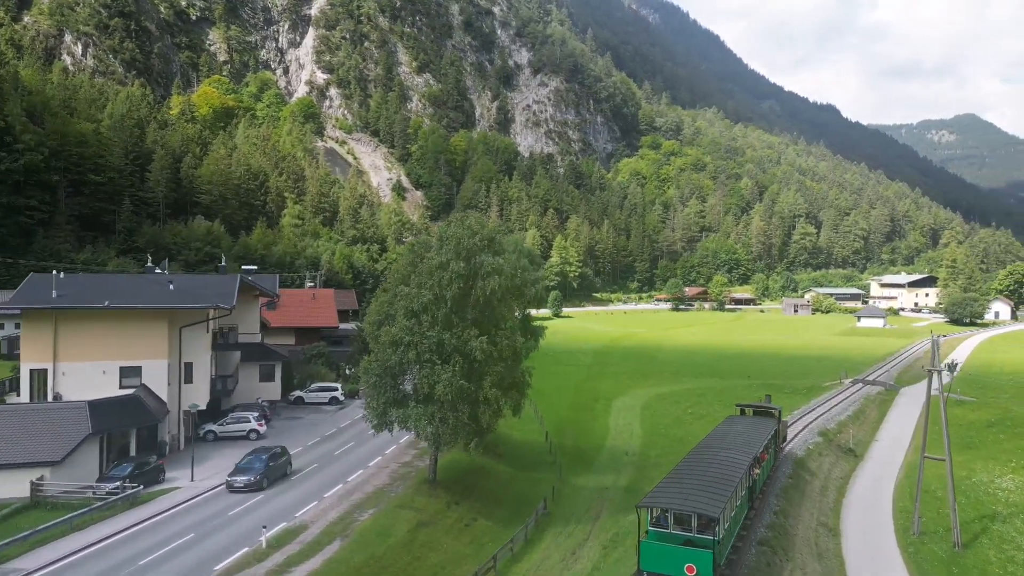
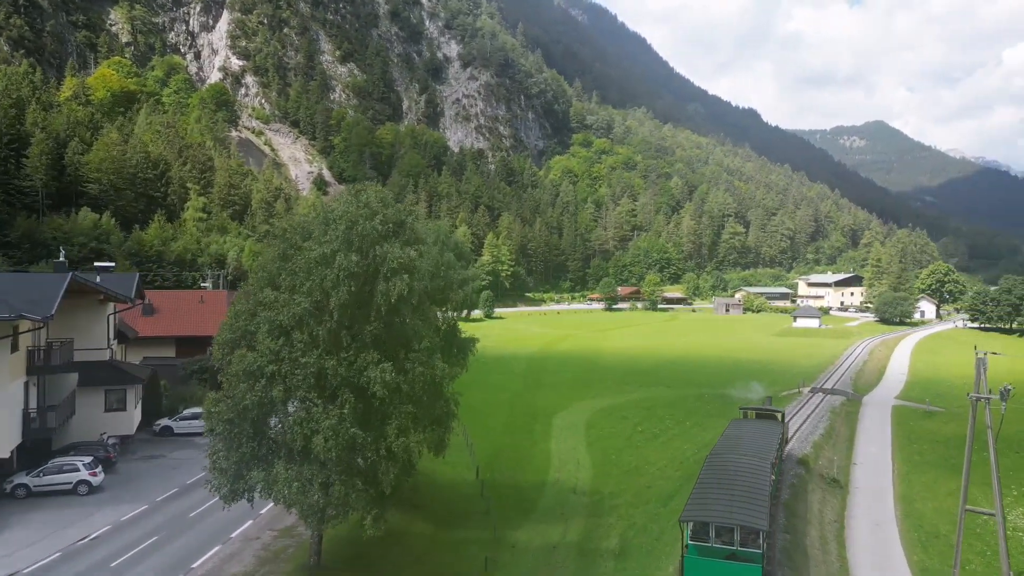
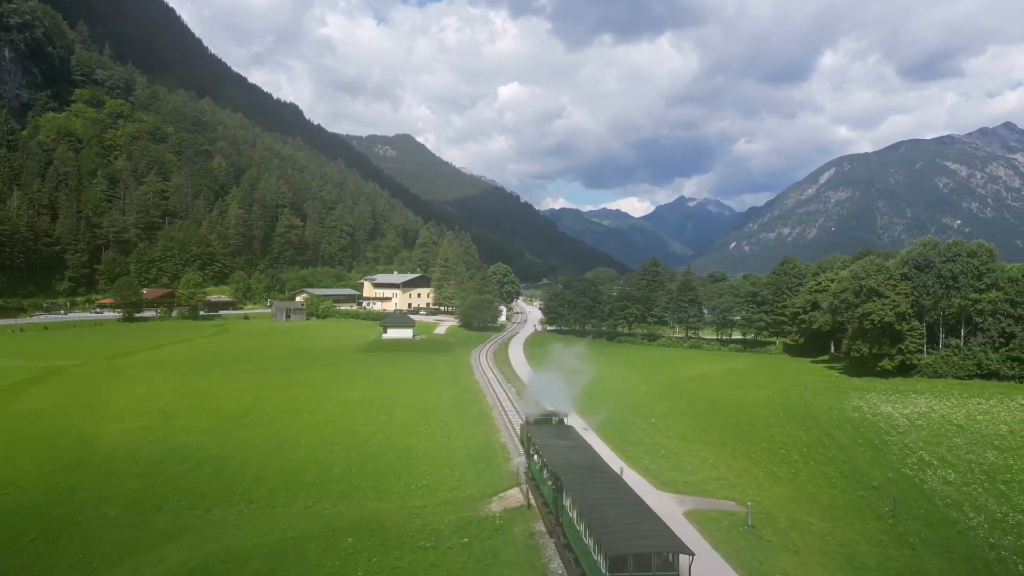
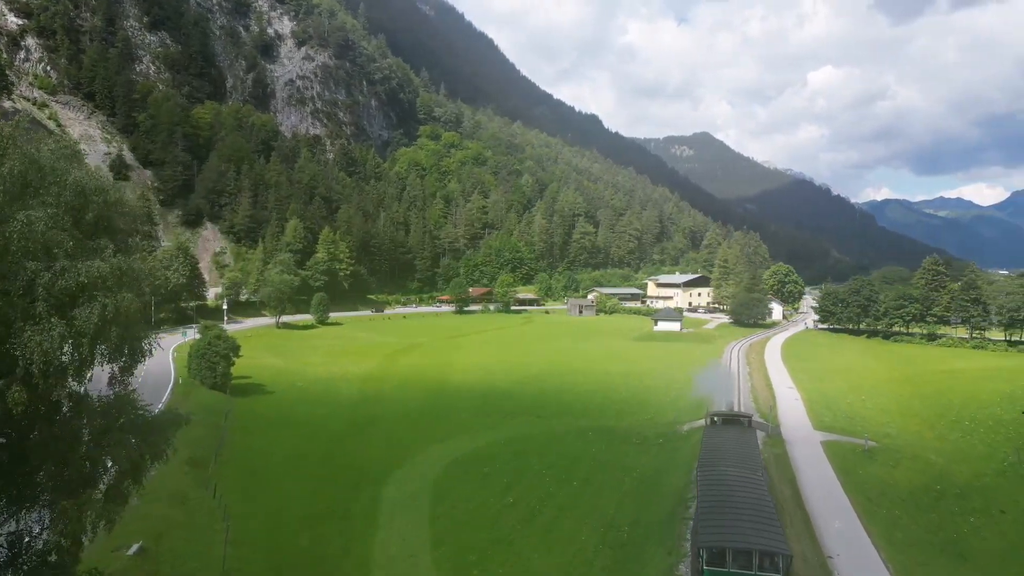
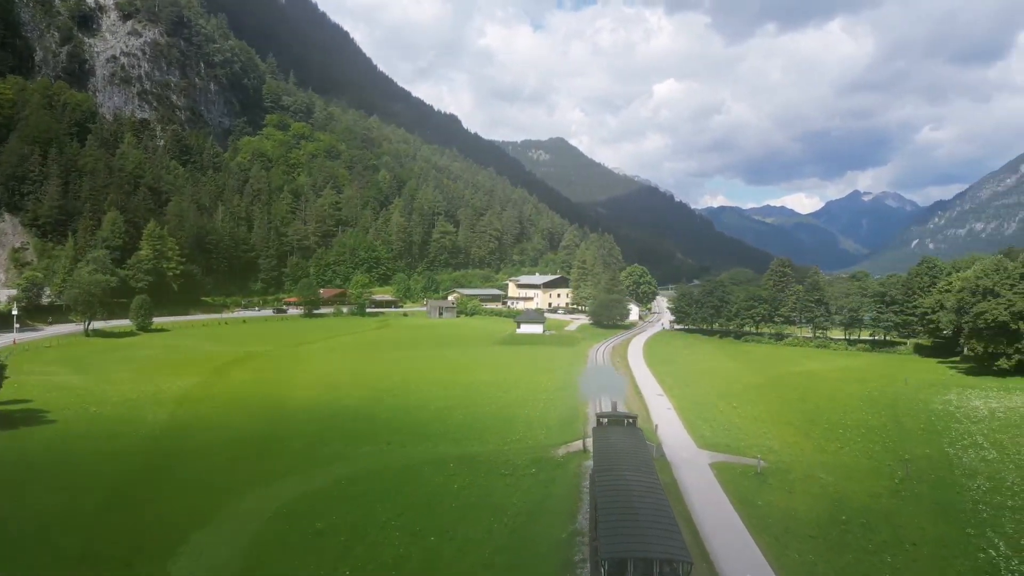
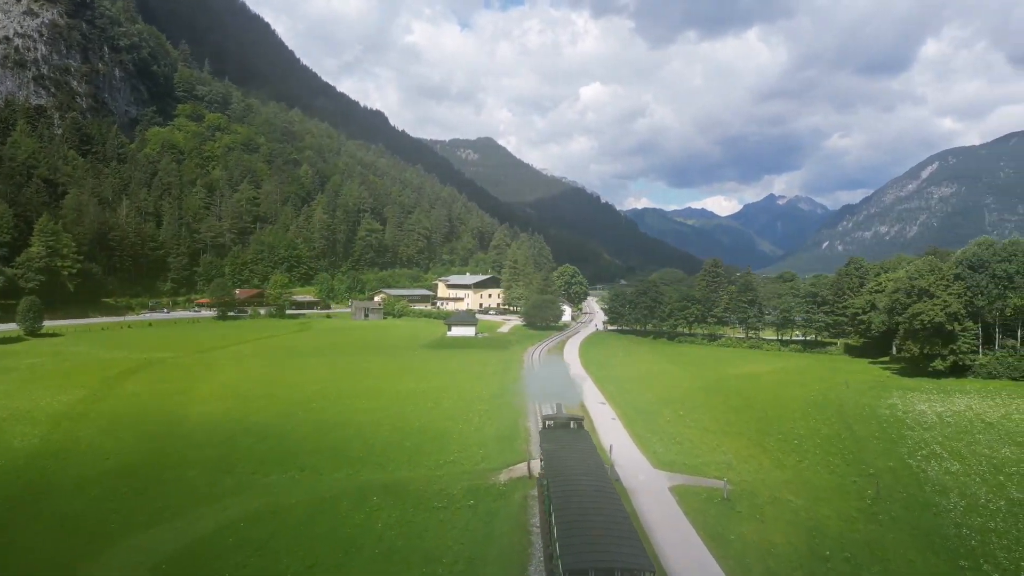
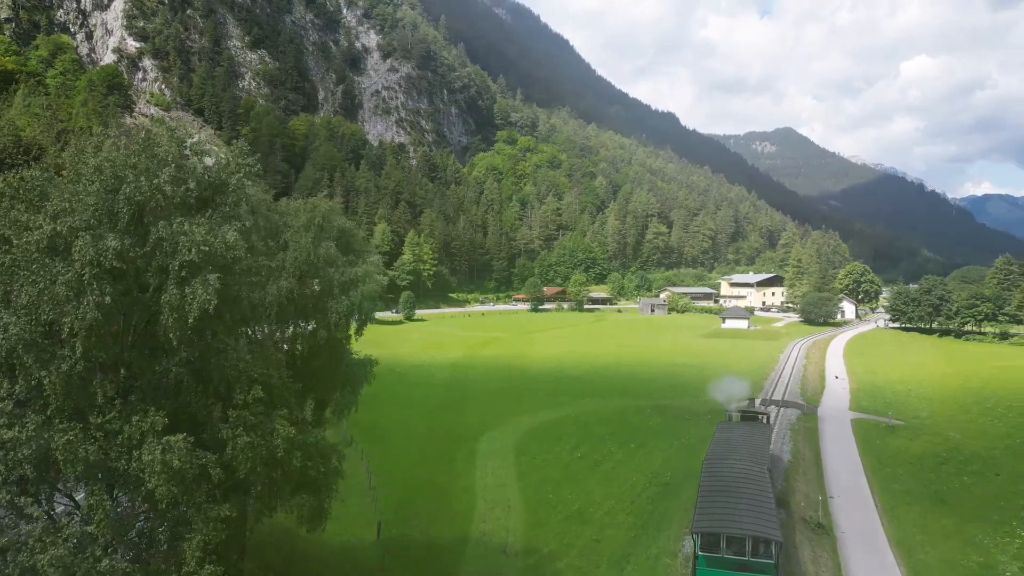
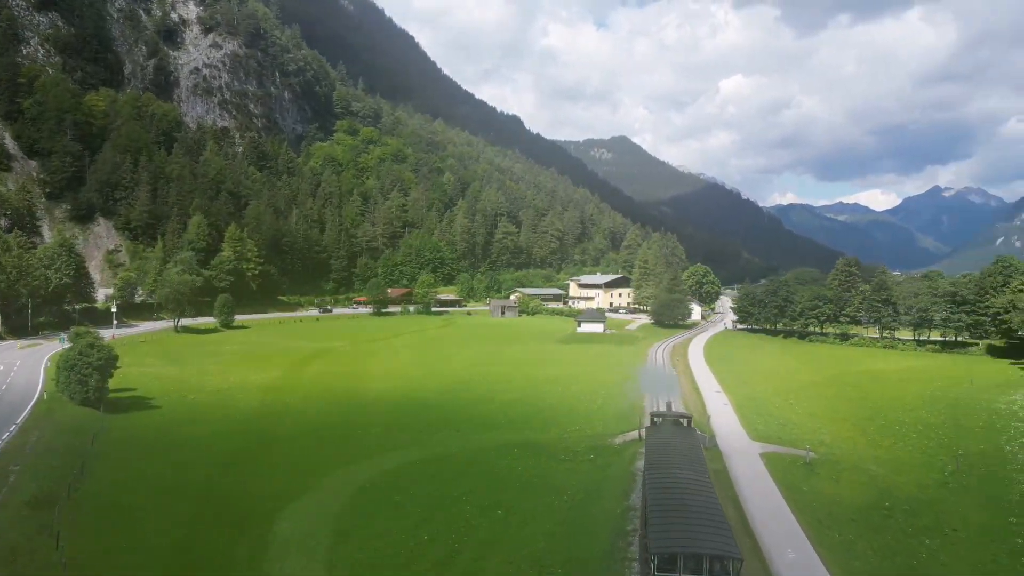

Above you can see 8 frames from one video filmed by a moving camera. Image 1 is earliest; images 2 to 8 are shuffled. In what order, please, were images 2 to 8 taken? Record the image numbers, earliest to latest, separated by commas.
2, 7, 4, 8, 5, 6, 3
